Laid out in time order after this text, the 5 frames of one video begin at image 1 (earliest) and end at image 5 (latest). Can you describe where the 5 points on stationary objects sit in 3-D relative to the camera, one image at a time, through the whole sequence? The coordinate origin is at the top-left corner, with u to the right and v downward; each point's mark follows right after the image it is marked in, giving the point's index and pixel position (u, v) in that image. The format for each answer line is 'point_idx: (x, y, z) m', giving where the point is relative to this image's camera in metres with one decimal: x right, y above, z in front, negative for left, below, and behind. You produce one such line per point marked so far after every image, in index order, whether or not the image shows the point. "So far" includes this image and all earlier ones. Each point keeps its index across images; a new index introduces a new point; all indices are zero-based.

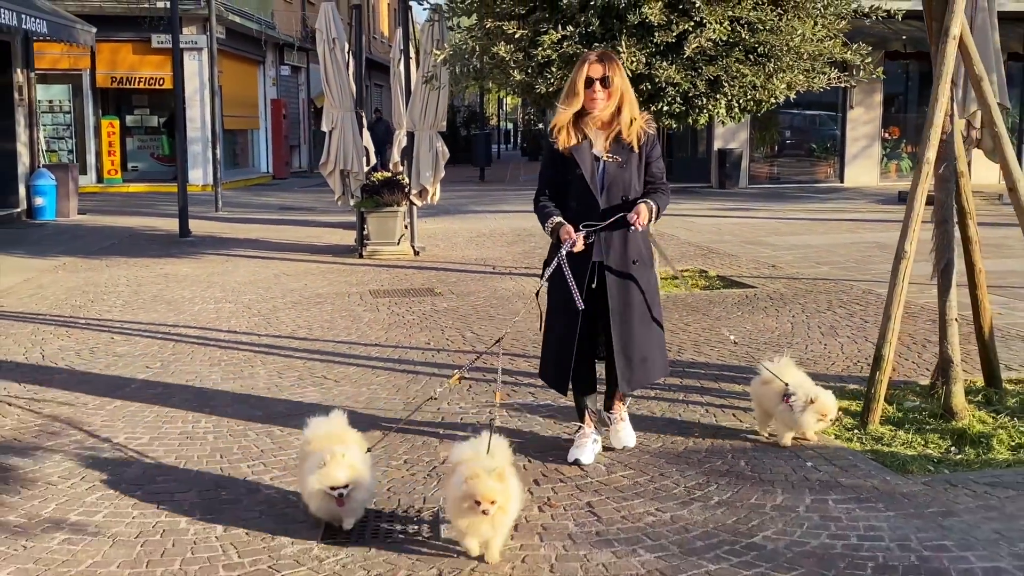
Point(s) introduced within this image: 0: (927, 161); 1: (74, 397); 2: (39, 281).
0: (+2.3, +0.7, +5.2) m
1: (-2.9, -0.7, +6.2) m
2: (-5.3, +0.1, +10.6) m
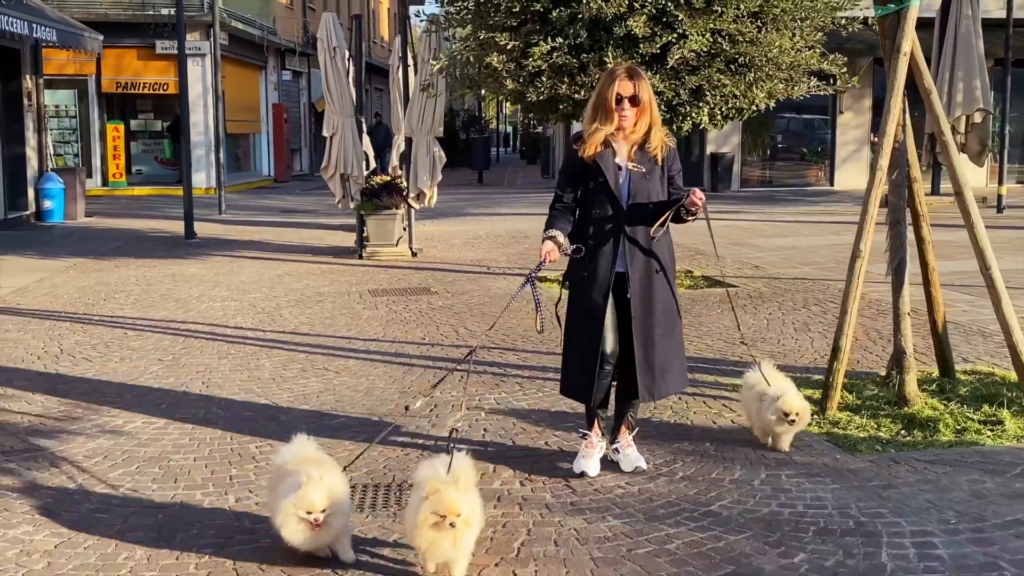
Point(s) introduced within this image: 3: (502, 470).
0: (+2.2, +0.7, +5.7) m
1: (-2.9, -0.7, +6.7) m
2: (-5.4, +0.1, +11.1) m
3: (0.0, -1.0, +5.2) m
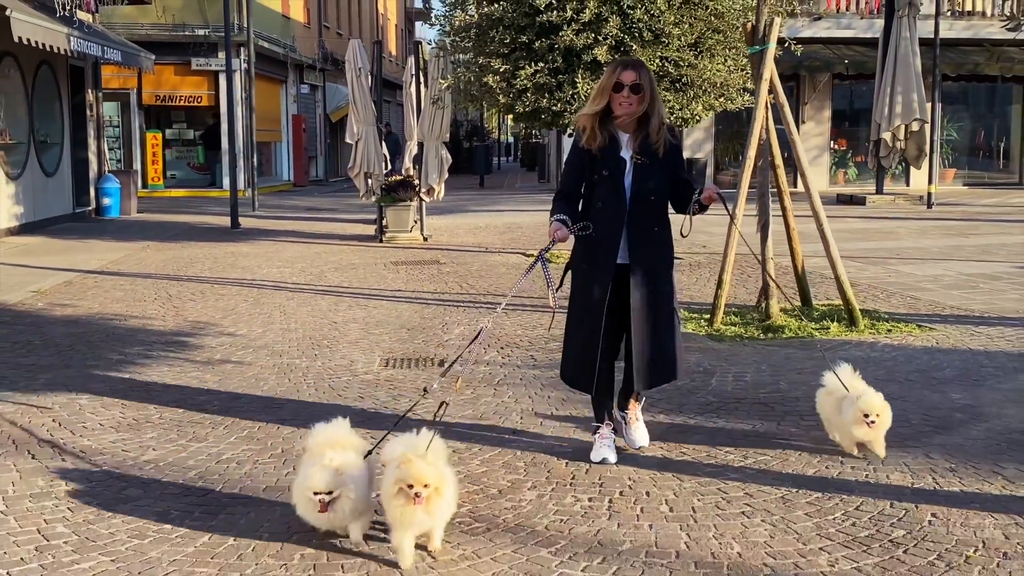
0: (+2.1, +1.2, +8.4) m
1: (-3.1, -0.2, +9.4) m
2: (-5.5, +0.5, +13.9) m
3: (-0.2, -0.5, +7.9) m
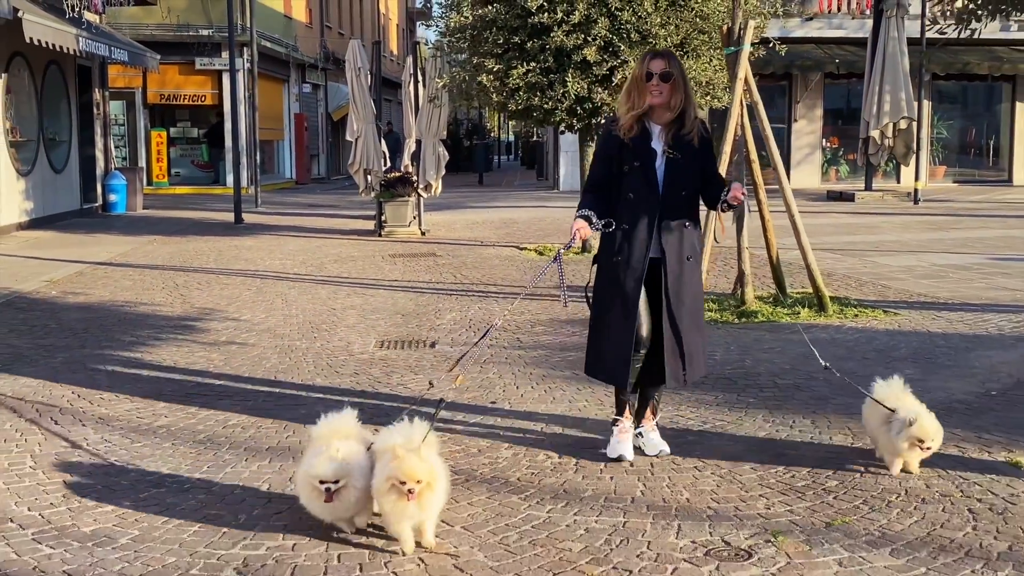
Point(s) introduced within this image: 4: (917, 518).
0: (+2.0, +1.3, +8.9) m
1: (-3.2, -0.1, +9.9) m
2: (-5.6, +0.6, +14.4) m
3: (-0.3, -0.4, +8.4) m
4: (+1.8, -1.0, +4.2) m
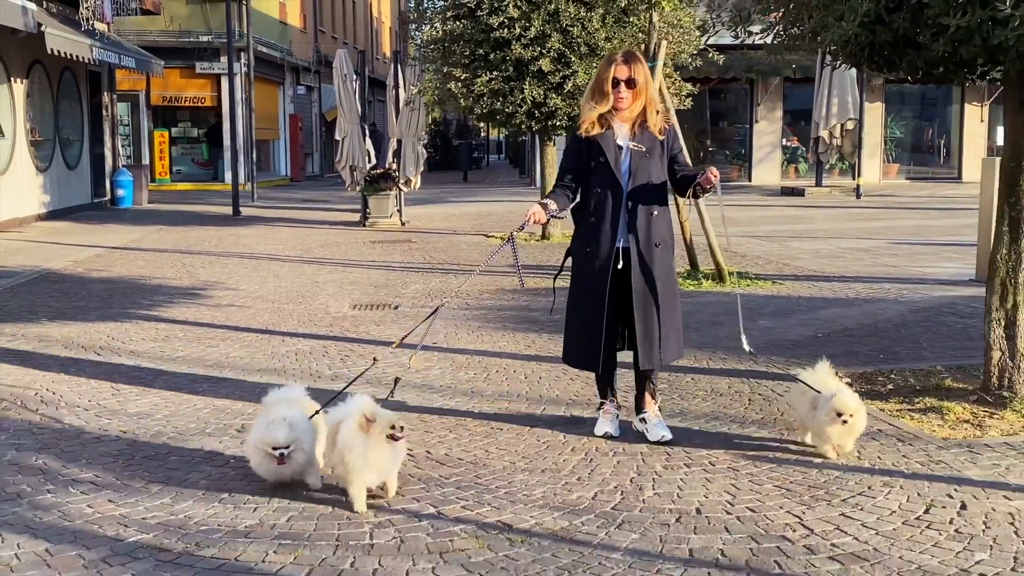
0: (+1.5, +1.6, +10.7) m
1: (-3.7, +0.2, +11.7) m
2: (-6.1, +0.9, +16.2) m
3: (-0.8, -0.1, +10.2) m
4: (+1.3, -0.7, +6.0) m
